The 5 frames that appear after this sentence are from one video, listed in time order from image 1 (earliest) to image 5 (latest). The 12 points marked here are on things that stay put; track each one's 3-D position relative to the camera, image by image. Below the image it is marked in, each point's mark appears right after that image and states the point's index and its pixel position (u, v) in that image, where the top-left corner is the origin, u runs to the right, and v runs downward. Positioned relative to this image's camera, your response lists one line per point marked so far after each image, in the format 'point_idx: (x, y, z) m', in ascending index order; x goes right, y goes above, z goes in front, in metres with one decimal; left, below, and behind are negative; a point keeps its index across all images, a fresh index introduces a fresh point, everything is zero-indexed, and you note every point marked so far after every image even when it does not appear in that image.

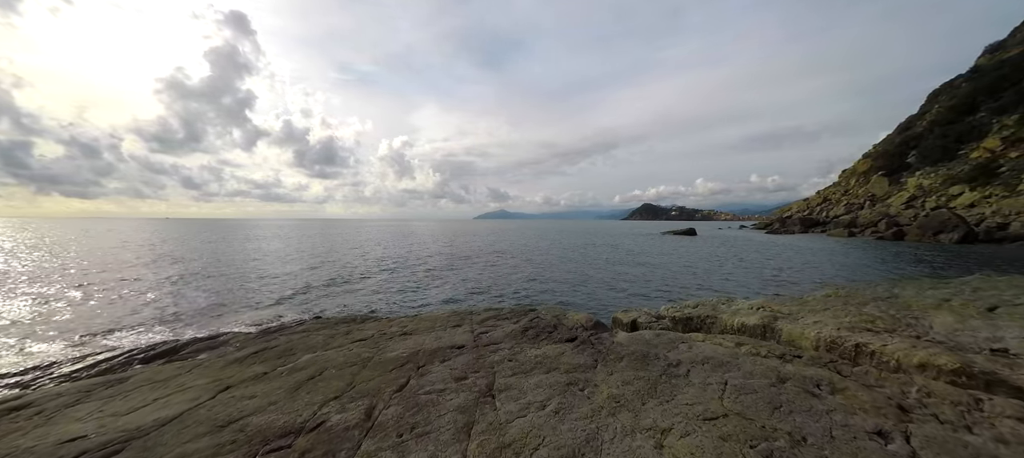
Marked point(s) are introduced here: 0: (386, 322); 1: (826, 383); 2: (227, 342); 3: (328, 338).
0: (-6.5, -4.8, +17.3) m
1: (+6.2, -3.1, +6.8) m
2: (-14.7, -5.8, +17.6) m
3: (-8.2, -4.8, +15.0) m
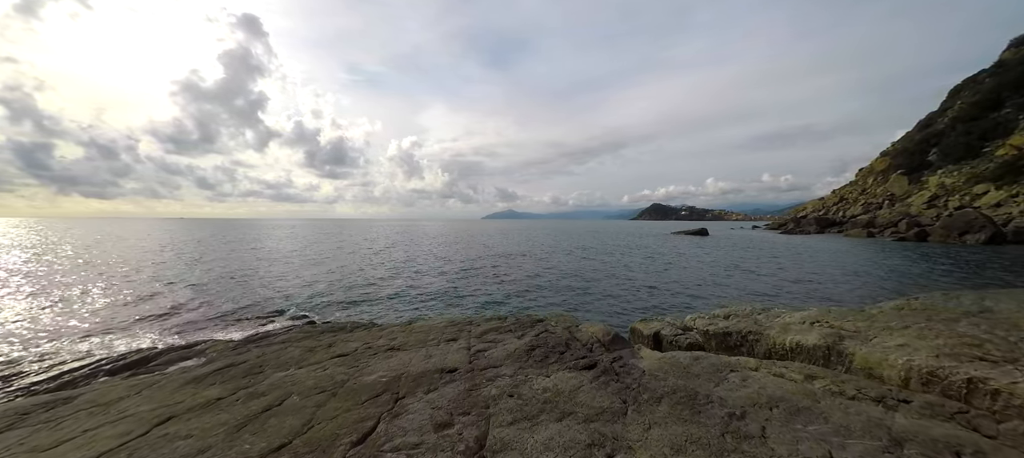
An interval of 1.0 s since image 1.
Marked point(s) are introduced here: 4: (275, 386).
0: (-6.2, -4.7, +15.4) m
1: (+6.2, -3.0, +4.6) m
2: (-14.5, -5.8, +15.9) m
3: (-8.0, -4.8, +13.1) m
4: (-6.9, -4.6, +9.9) m
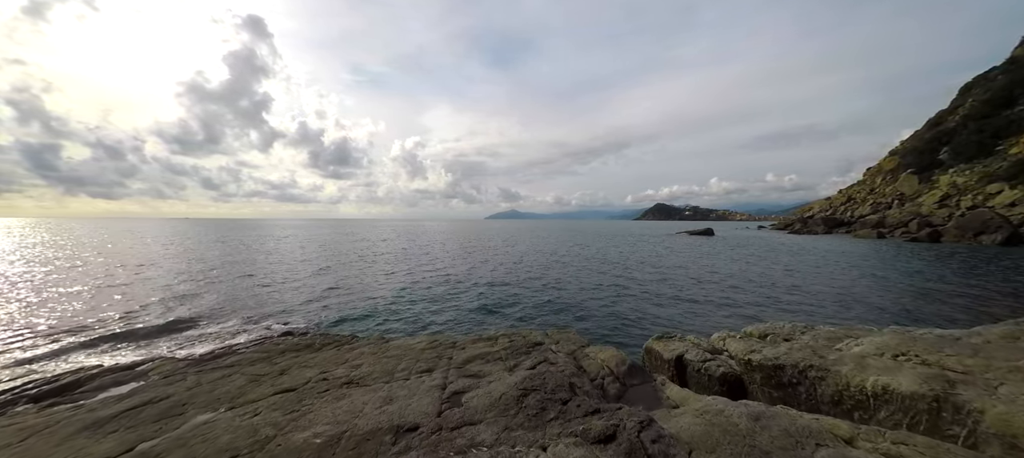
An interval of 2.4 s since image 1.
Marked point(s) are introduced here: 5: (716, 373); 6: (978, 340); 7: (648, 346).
0: (-6.5, -4.8, +13.0) m
1: (+5.8, -3.1, +2.0) m
2: (-14.7, -5.8, +13.5) m
3: (-8.3, -4.8, +10.7) m
4: (-7.2, -4.6, +7.4) m
5: (+6.3, -4.5, +10.7) m
6: (+11.3, -2.7, +8.3) m
7: (+5.5, -4.7, +14.0) m
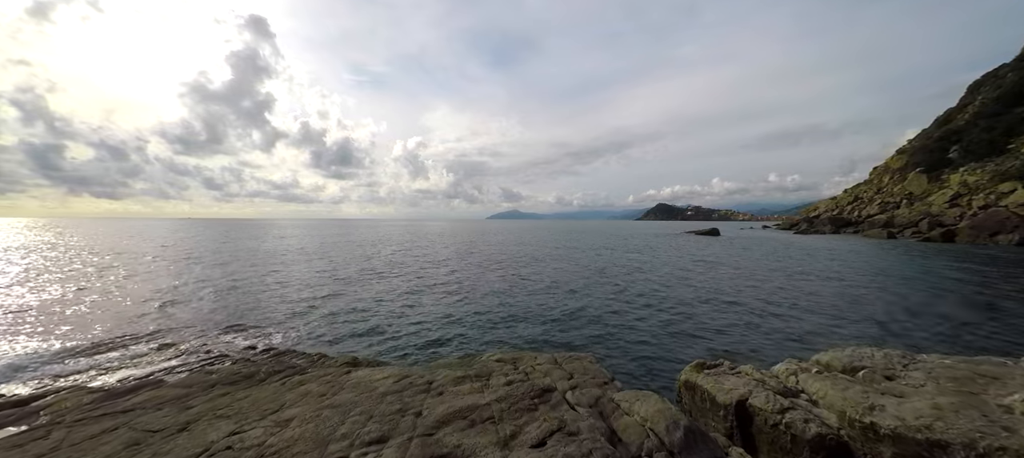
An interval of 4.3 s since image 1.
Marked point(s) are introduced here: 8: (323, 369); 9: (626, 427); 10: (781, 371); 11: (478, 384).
0: (-6.6, -4.7, +9.6) m
1: (+5.7, -3.0, -1.4) m
2: (-14.8, -5.7, +10.2) m
3: (-8.3, -4.7, +7.4) m
4: (-7.3, -4.5, +4.1) m
5: (+6.3, -4.4, +7.2) m
6: (+11.3, -2.6, +4.8) m
7: (+5.5, -4.6, +10.6) m
8: (-6.8, -5.0, +12.3) m
9: (+2.2, -3.9, +6.7) m
10: (+8.0, -4.1, +10.1) m
11: (-0.9, -3.8, +8.4) m
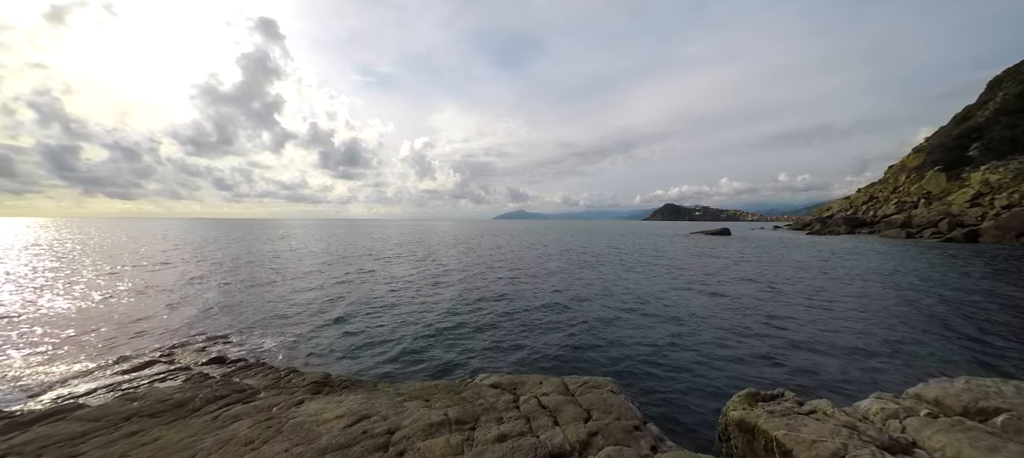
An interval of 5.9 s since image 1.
0: (-6.6, -4.4, +7.2) m
1: (+5.5, -2.7, -4.0) m
2: (-14.8, -5.5, +7.9) m
3: (-8.5, -4.5, +5.0) m
4: (-7.4, -4.3, +1.7) m
5: (+6.2, -4.1, +4.6) m
6: (+11.1, -2.3, +2.1) m
7: (+5.4, -4.4, +7.9) m
8: (-6.8, -4.8, +9.9) m
9: (+2.1, -3.6, +4.1) m
10: (+7.9, -3.9, +7.4) m
11: (-1.0, -3.6, +5.8) m
